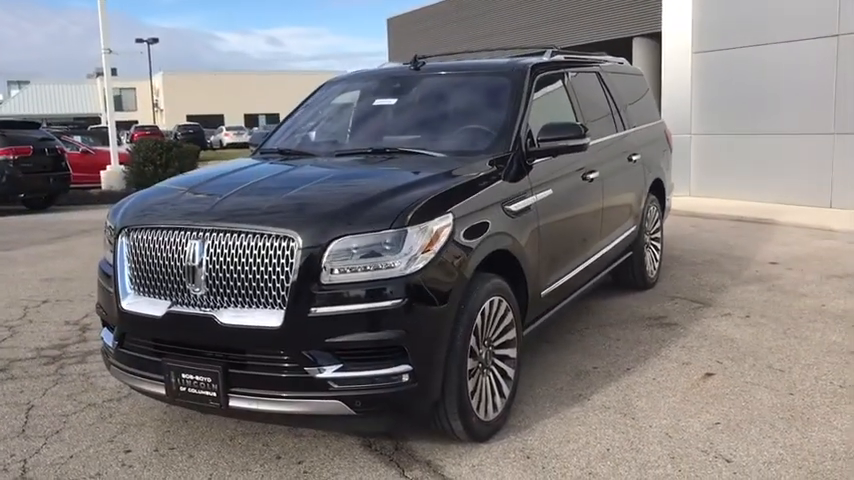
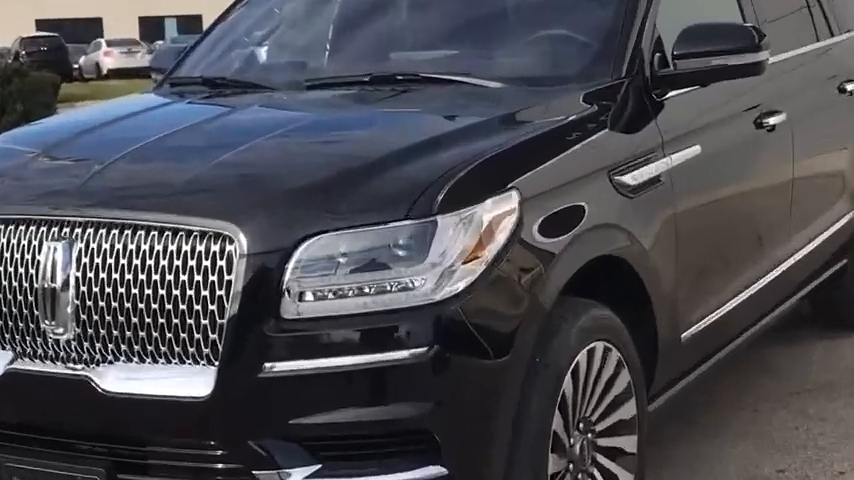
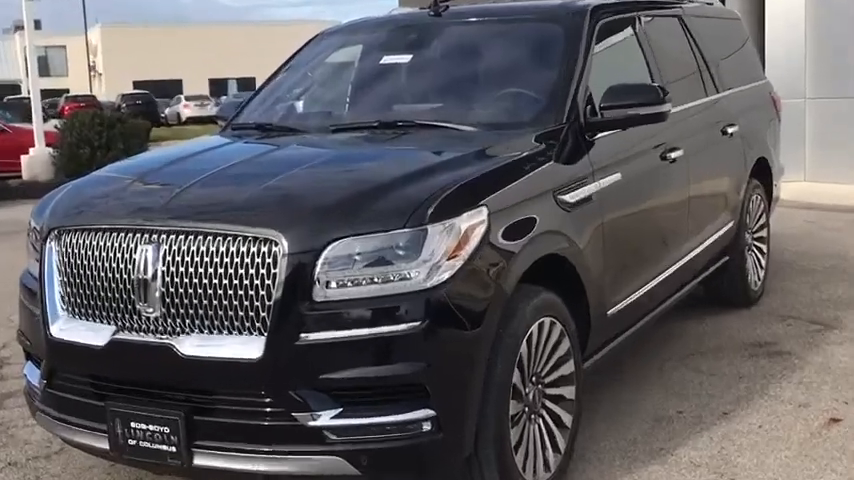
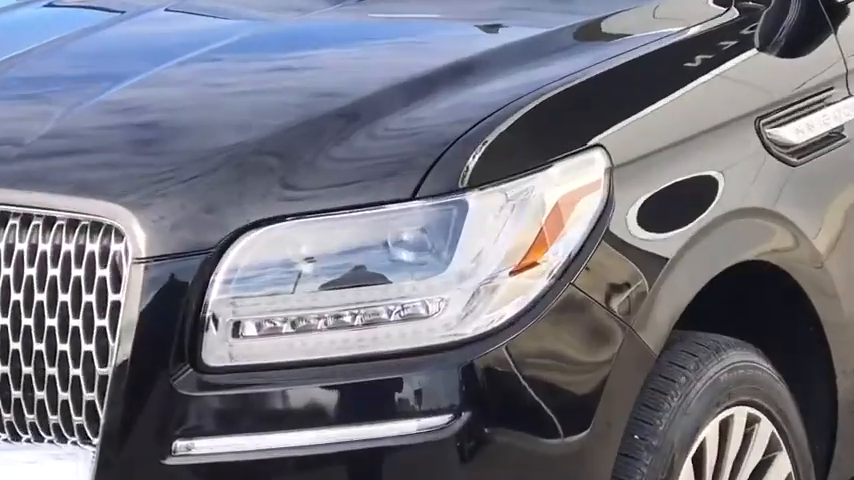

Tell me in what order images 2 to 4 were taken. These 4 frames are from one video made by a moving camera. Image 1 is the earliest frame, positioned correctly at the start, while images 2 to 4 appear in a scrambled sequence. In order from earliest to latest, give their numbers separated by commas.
3, 2, 4
